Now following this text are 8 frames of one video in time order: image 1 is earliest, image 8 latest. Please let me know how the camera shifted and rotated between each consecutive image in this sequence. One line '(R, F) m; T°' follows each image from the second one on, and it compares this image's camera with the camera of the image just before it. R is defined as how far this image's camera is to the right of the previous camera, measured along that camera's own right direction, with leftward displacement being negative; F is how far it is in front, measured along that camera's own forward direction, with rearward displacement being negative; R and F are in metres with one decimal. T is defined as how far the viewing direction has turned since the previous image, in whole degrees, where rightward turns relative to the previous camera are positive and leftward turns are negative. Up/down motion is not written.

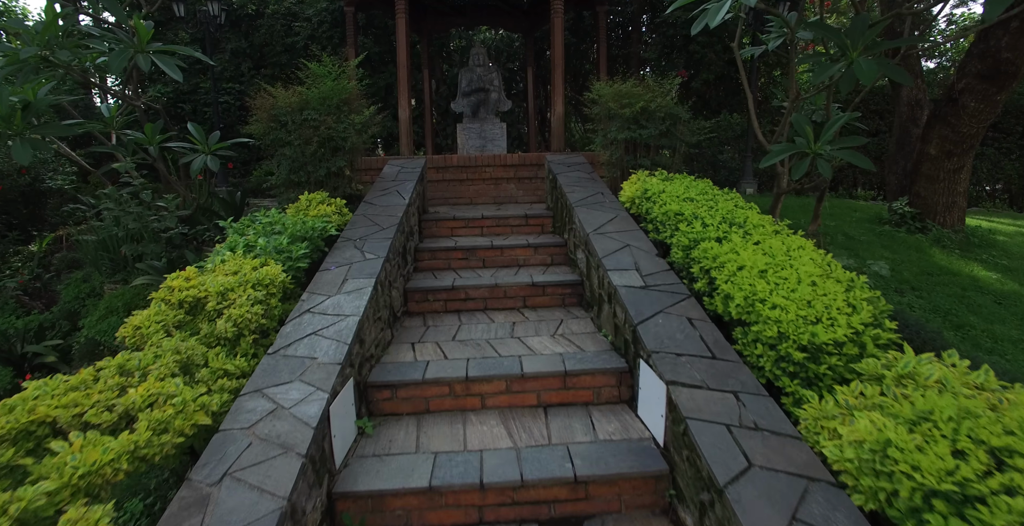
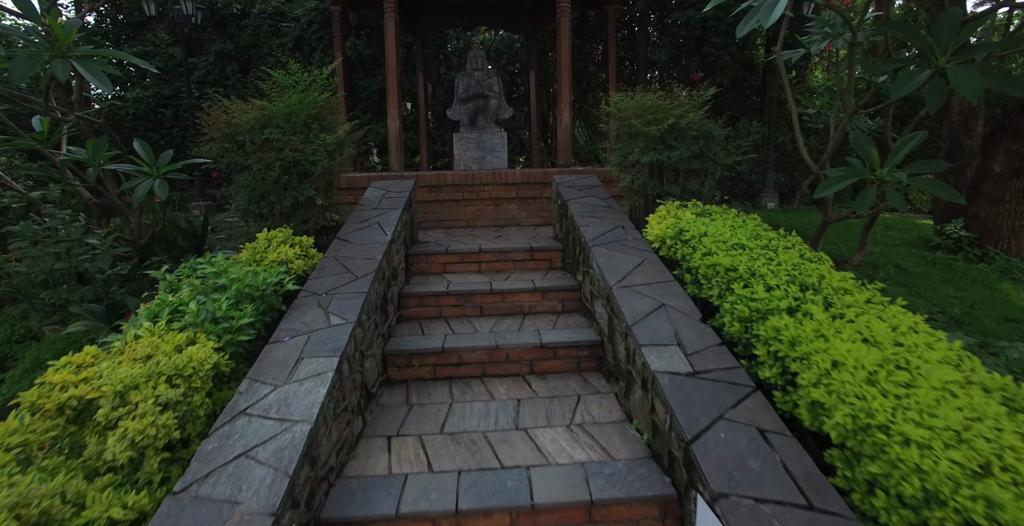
(0.0, +0.7) m; 0°
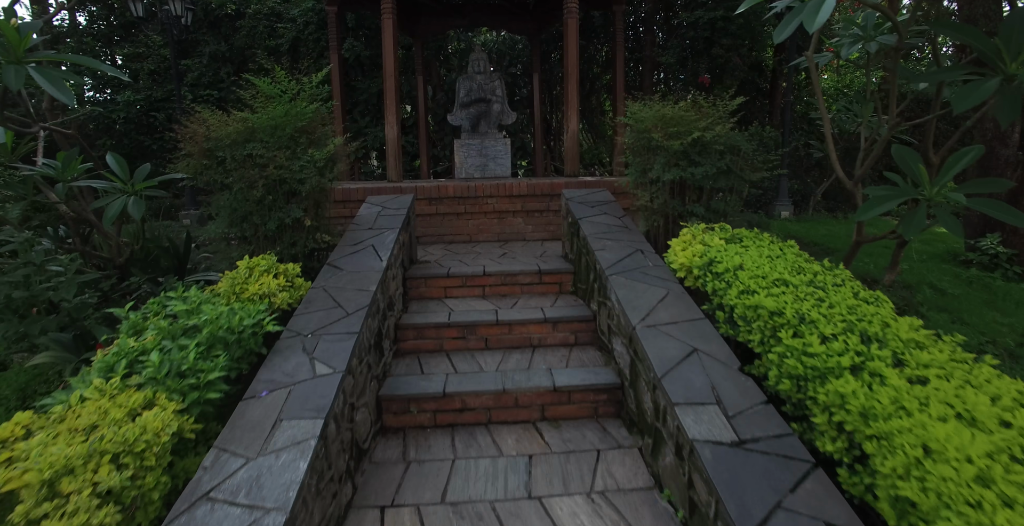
(0.0, +0.3) m; 0°
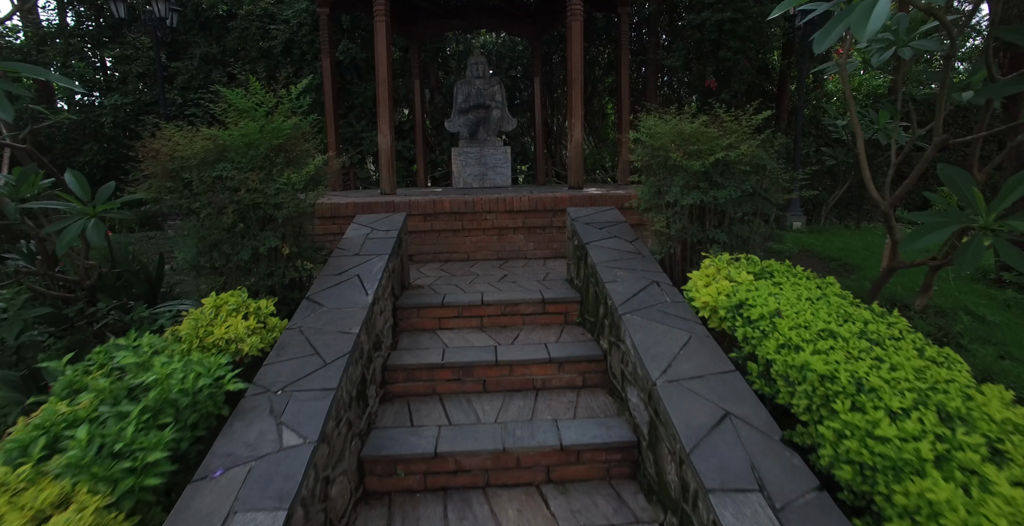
(0.0, +0.4) m; 0°
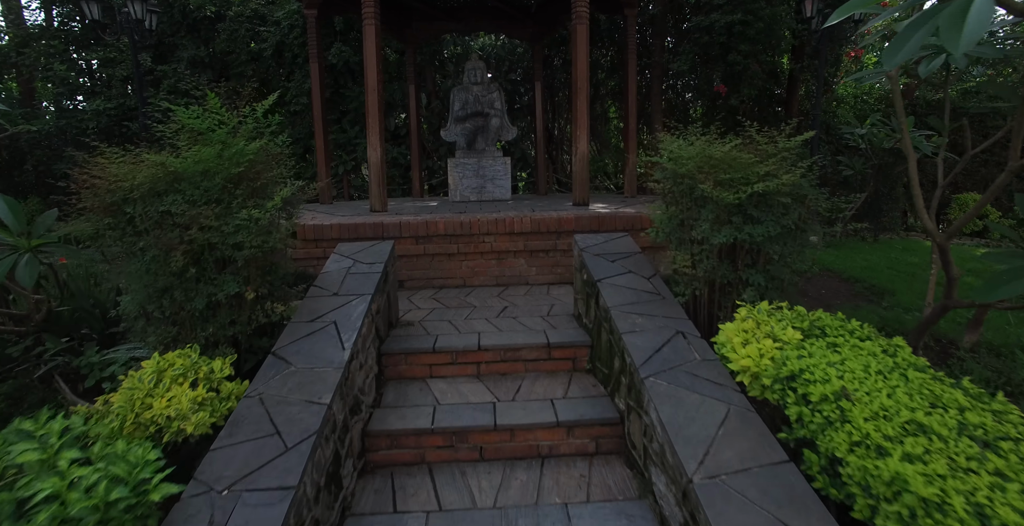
(0.0, +0.4) m; 0°
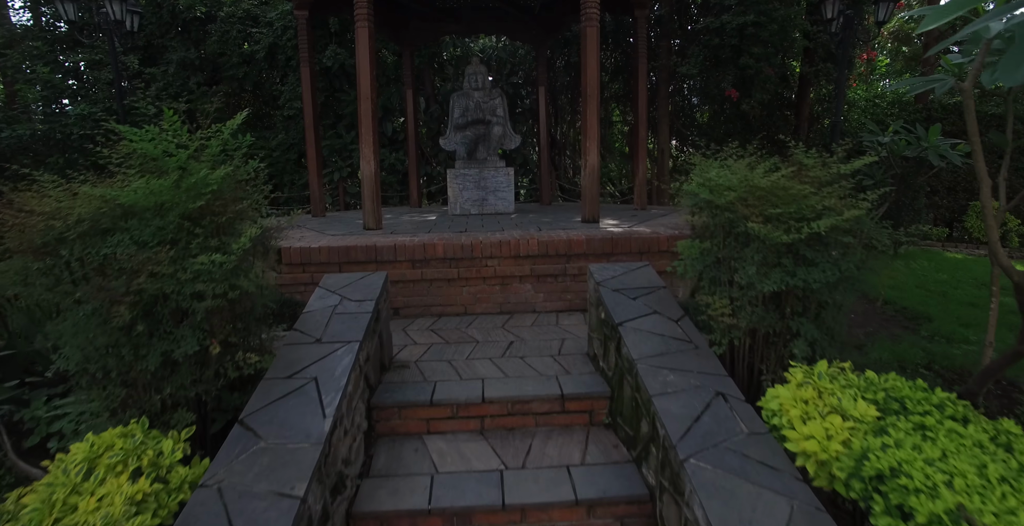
(0.0, +0.4) m; 0°
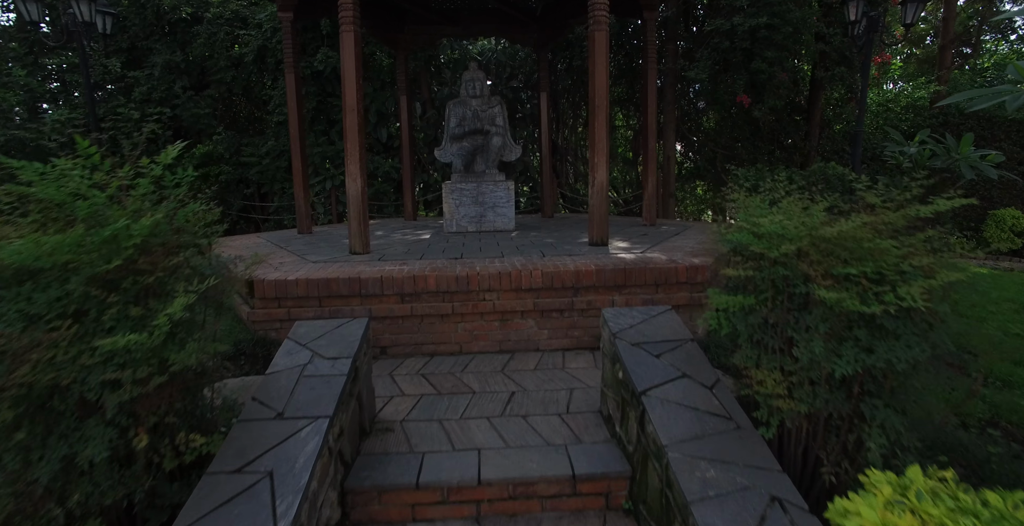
(0.0, +0.5) m; 0°
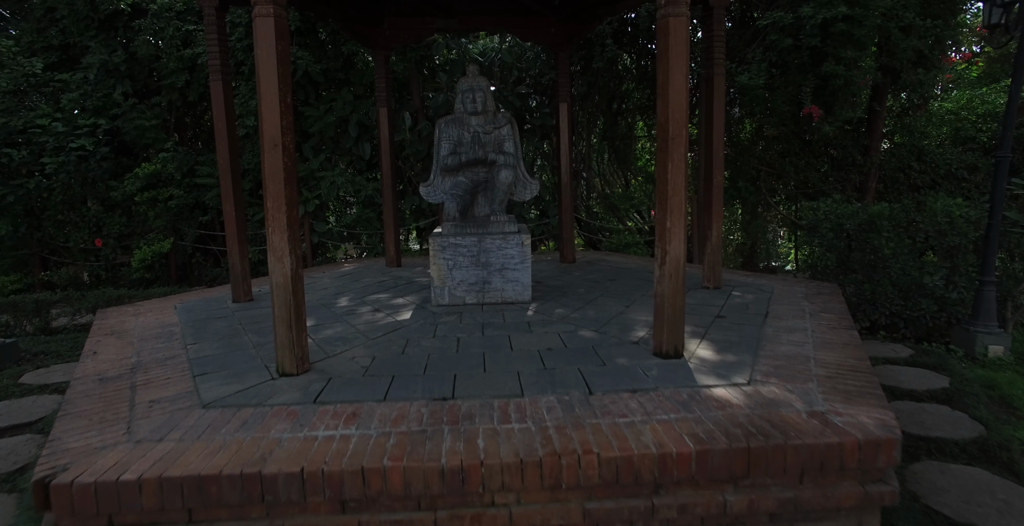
(-0.1, +1.8) m; 0°
